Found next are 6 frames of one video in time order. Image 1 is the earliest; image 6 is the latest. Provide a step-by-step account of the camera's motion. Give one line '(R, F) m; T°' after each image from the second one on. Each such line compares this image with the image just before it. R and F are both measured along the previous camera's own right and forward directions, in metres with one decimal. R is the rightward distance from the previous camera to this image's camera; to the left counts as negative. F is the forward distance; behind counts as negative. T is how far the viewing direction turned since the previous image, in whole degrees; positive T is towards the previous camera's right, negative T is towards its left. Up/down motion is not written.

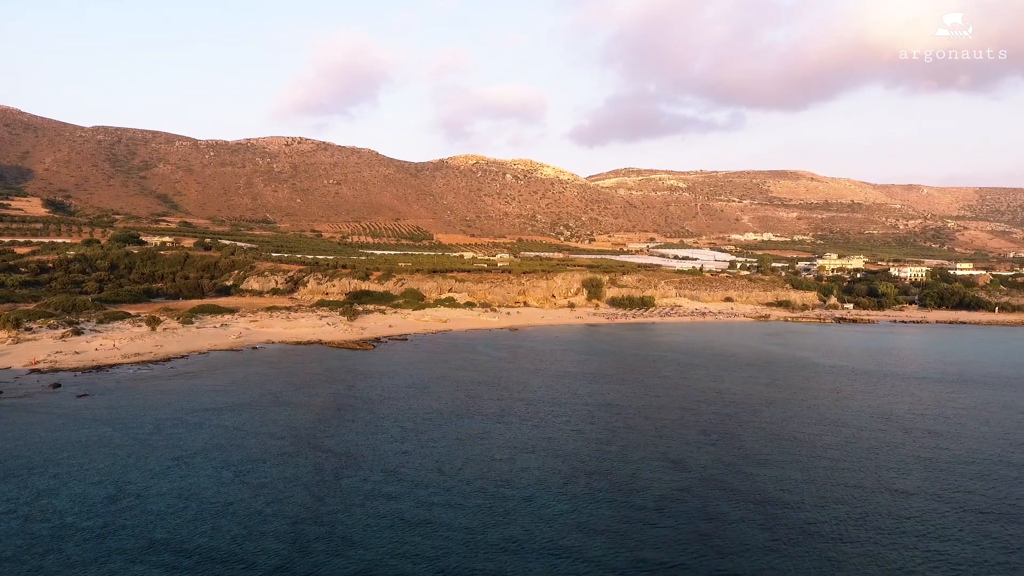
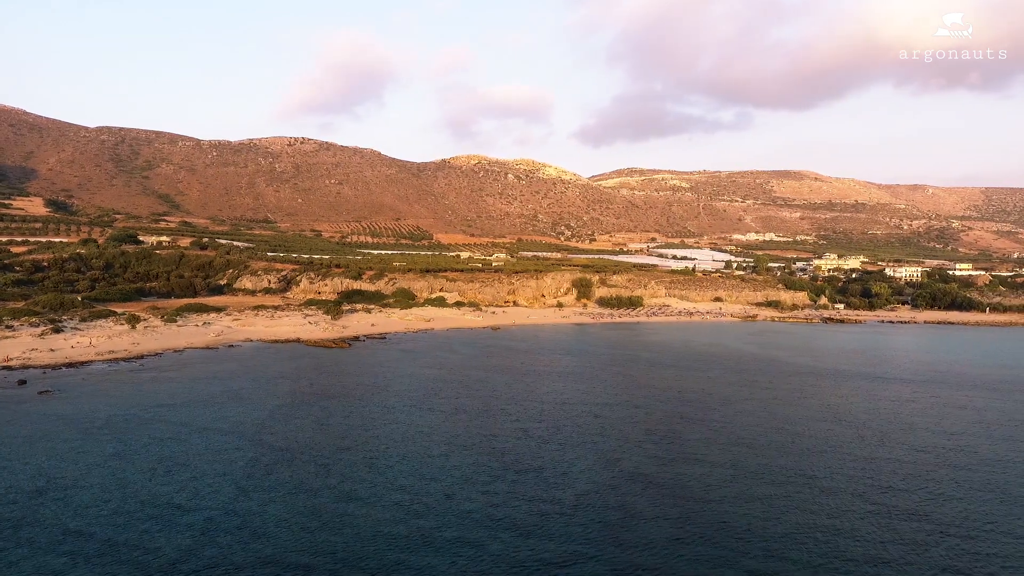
(+1.7, -0.2) m; -1°
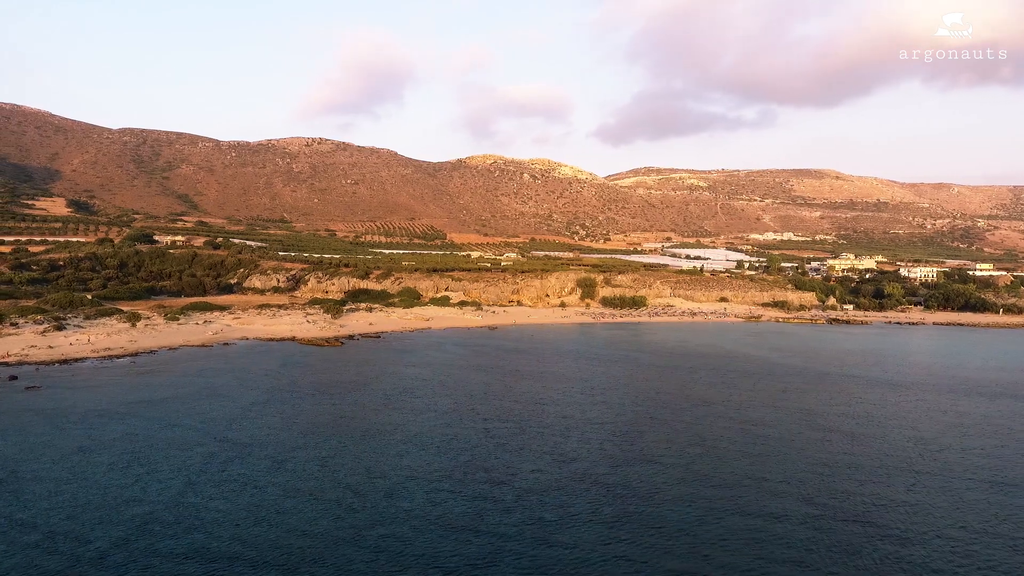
(+1.6, -0.1) m; -2°
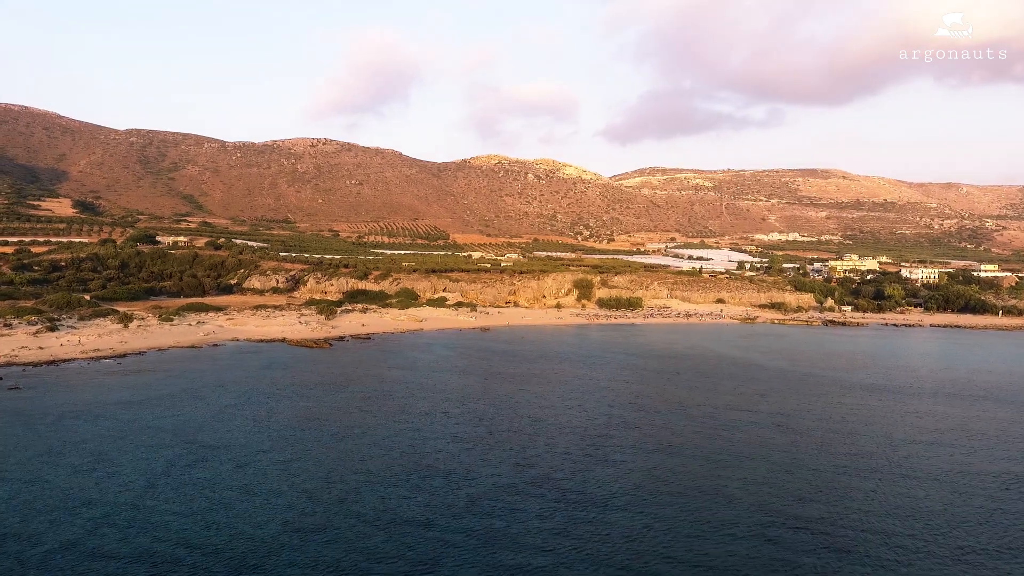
(+1.1, -0.1) m; -1°
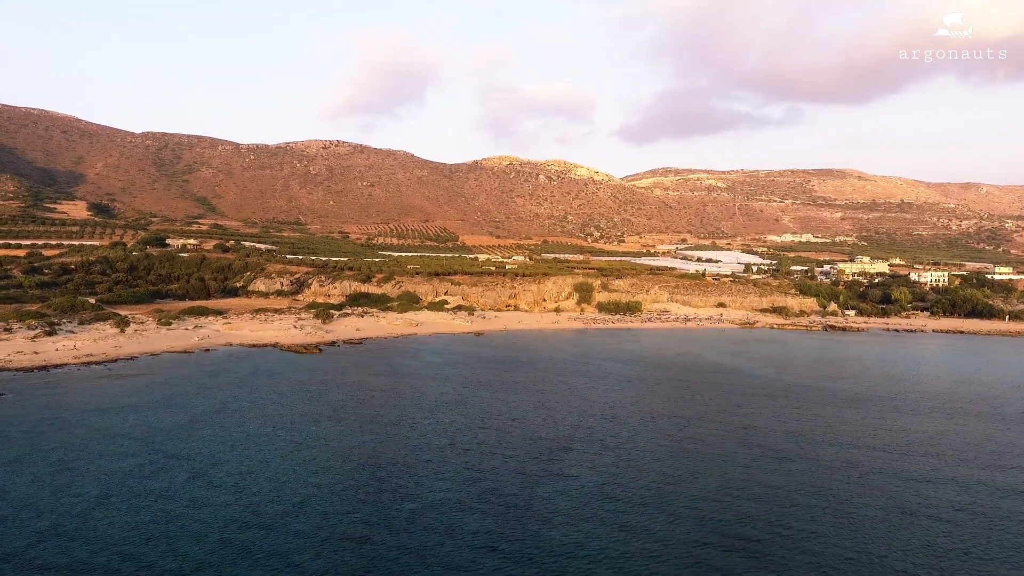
(+1.5, -0.1) m; -1°
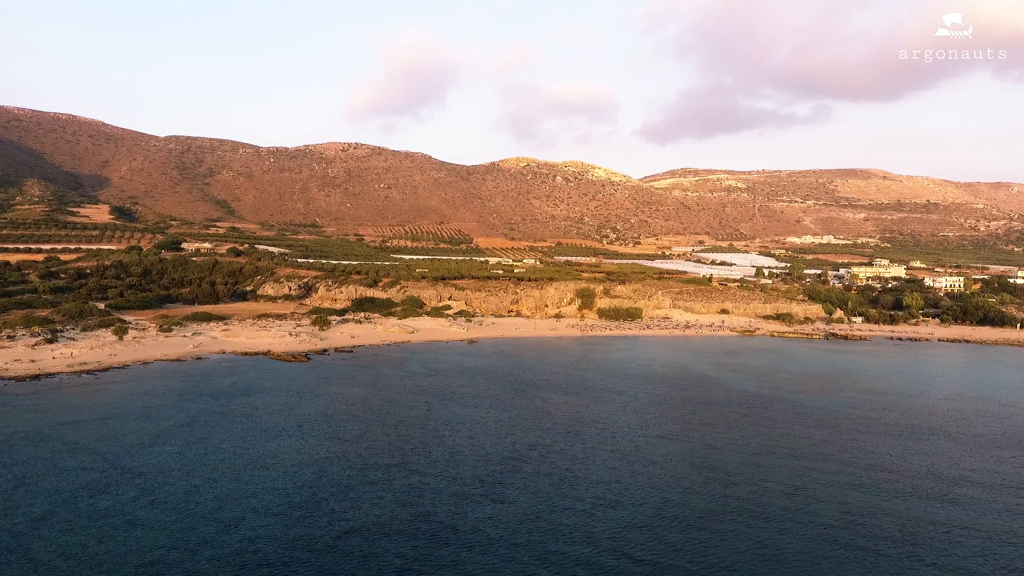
(+2.1, -0.2) m; -2°
